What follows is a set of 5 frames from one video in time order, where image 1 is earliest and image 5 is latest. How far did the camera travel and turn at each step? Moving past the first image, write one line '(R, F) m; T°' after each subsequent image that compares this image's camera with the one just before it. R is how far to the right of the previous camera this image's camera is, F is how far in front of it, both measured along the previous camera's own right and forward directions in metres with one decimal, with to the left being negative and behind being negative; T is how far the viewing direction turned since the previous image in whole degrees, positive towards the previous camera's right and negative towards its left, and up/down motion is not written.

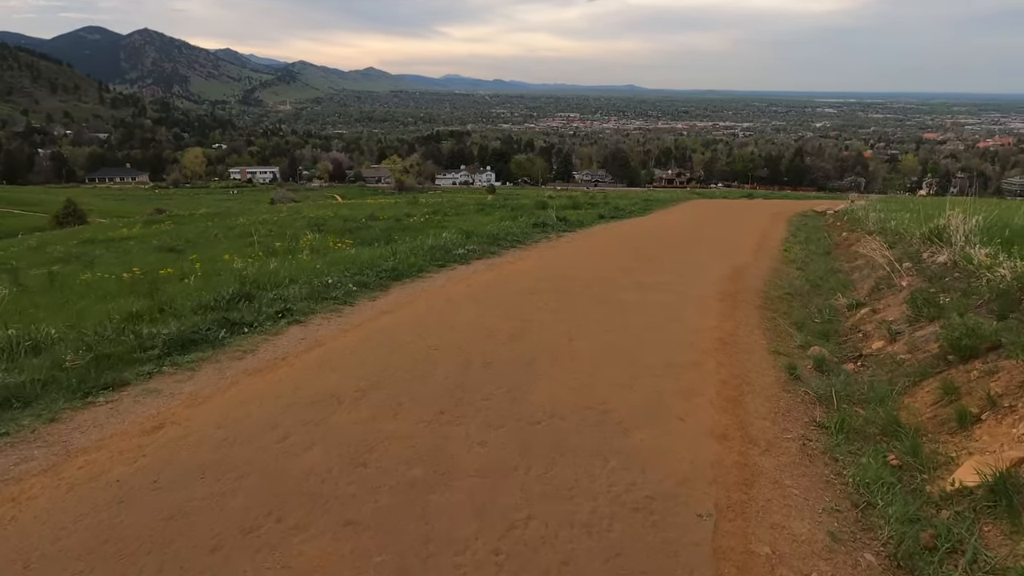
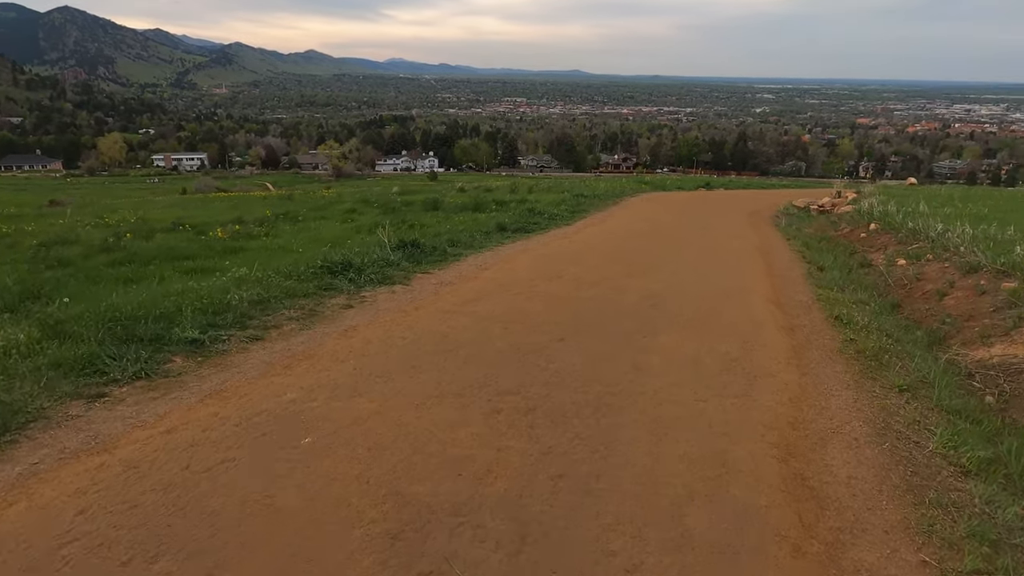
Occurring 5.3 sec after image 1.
(+2.5, +9.2) m; +4°
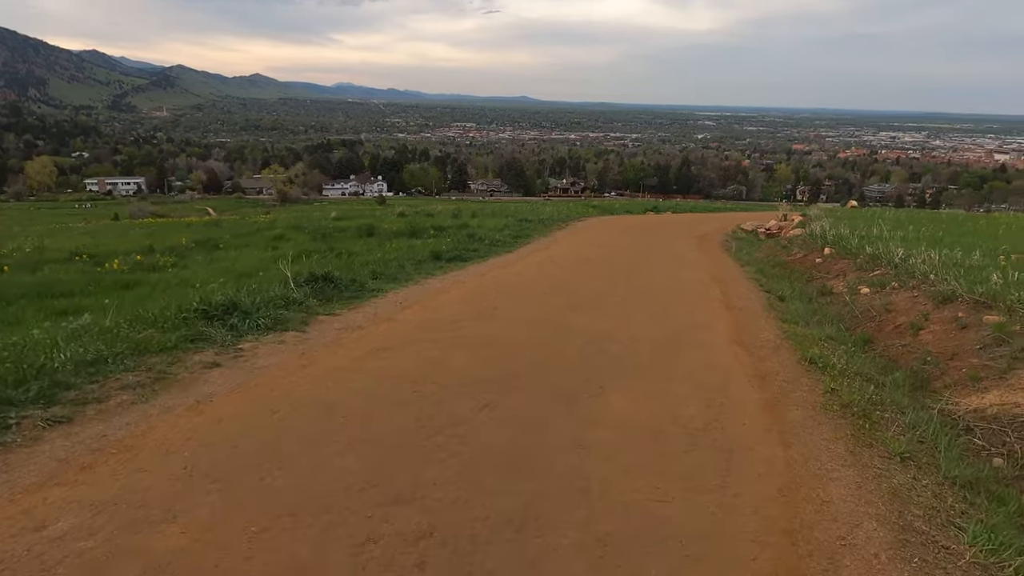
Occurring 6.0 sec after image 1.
(+0.3, +1.4) m; +4°
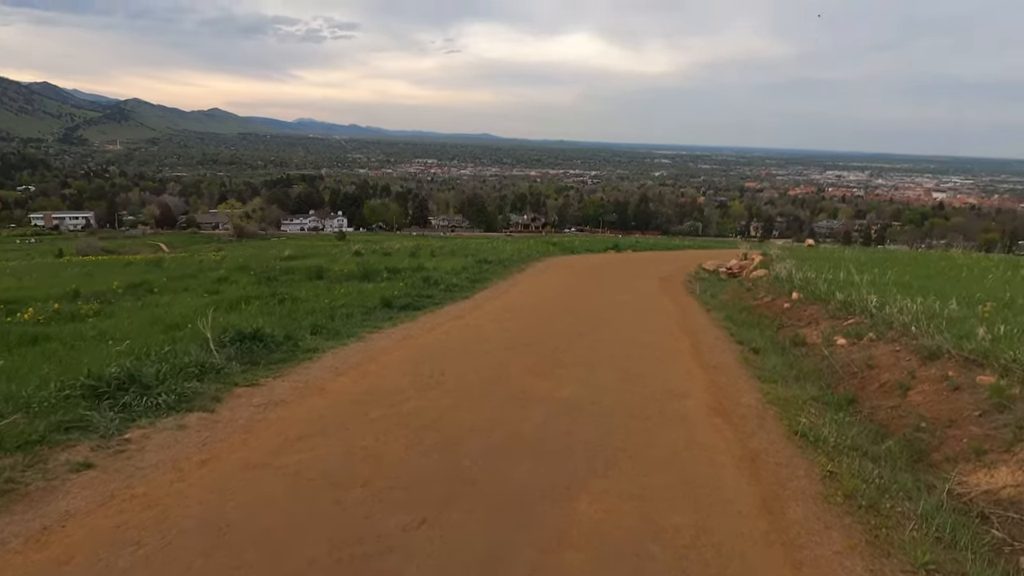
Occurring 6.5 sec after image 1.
(+0.1, +0.9) m; +3°
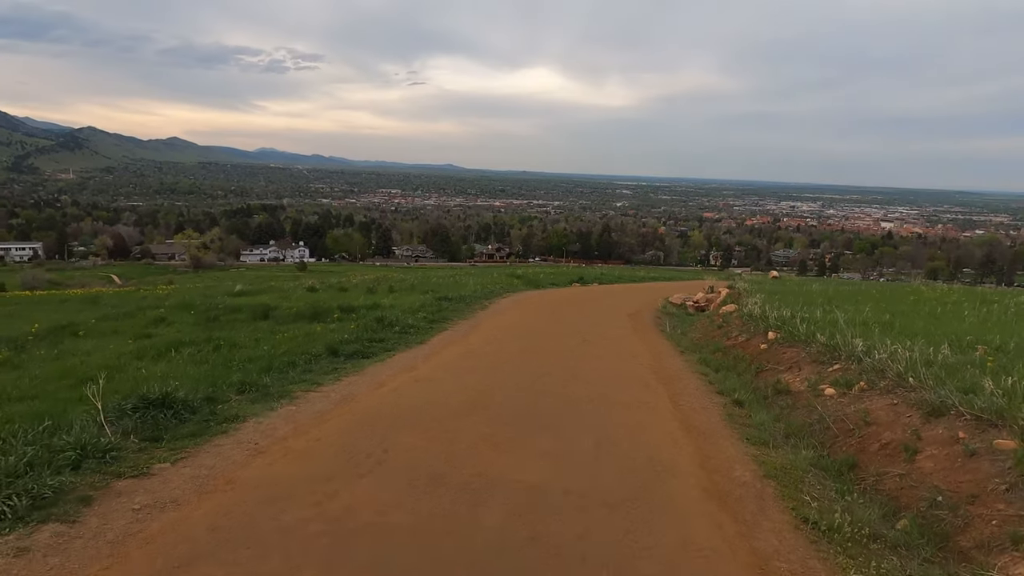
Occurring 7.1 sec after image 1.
(+0.1, +1.1) m; +3°
